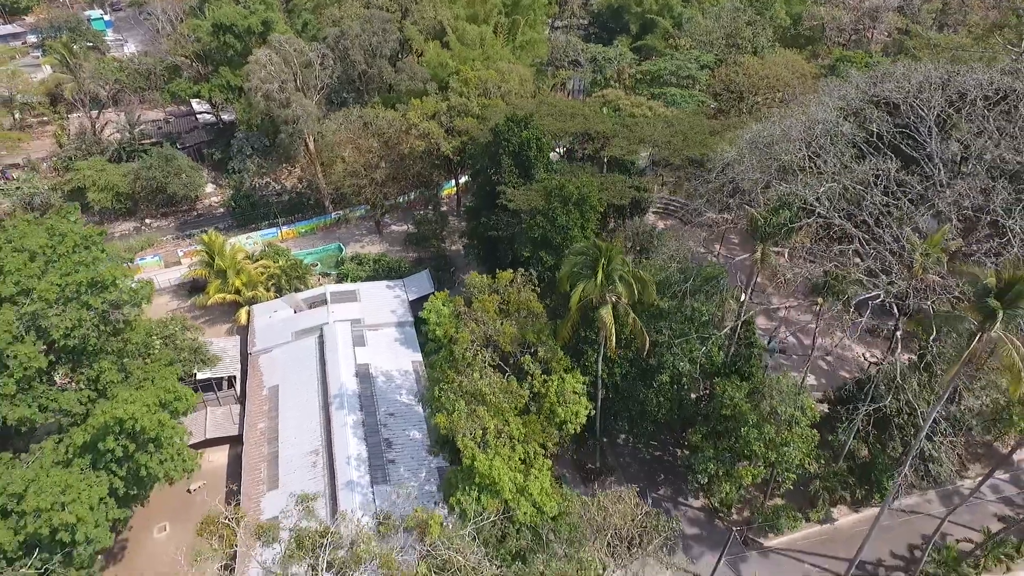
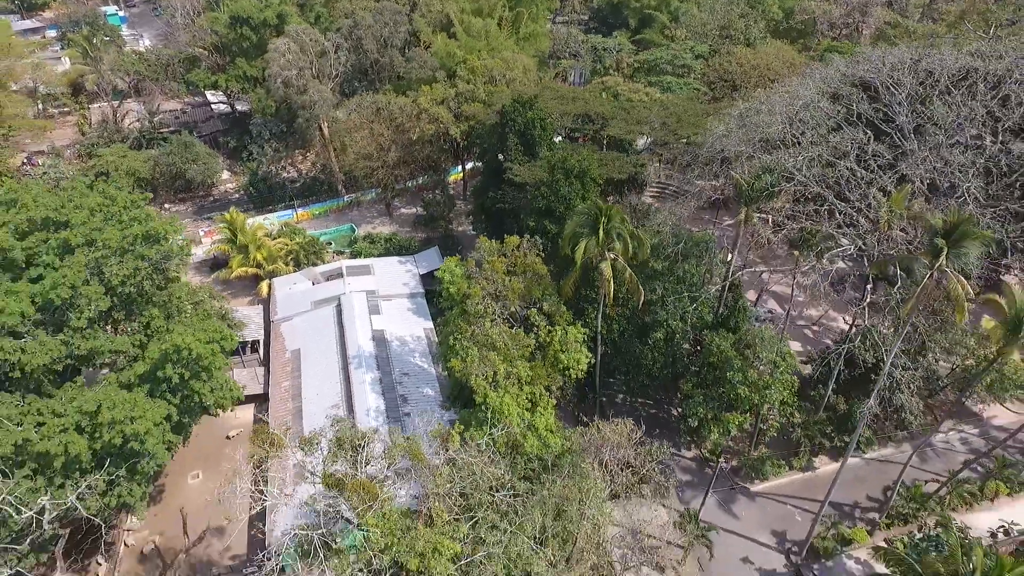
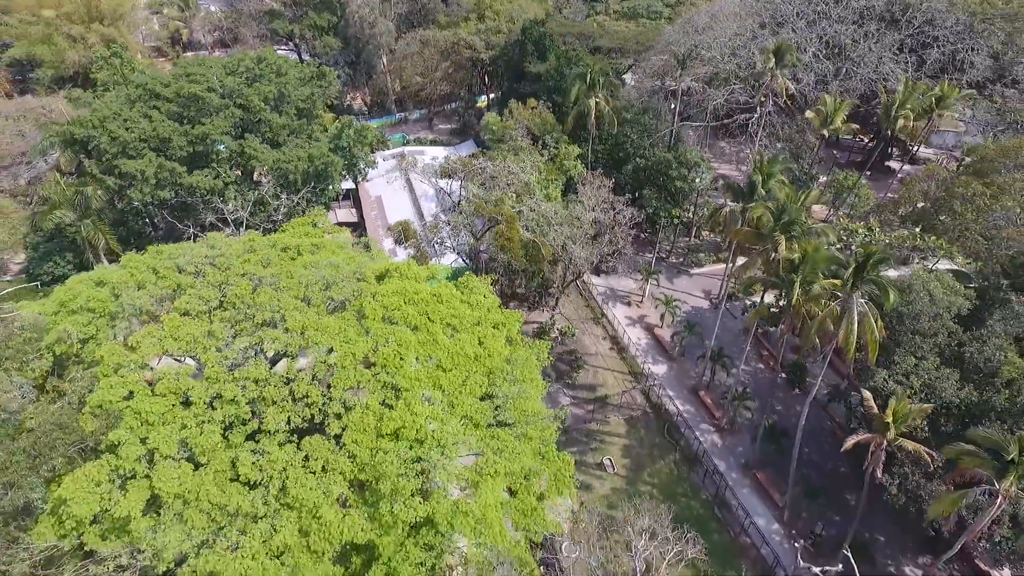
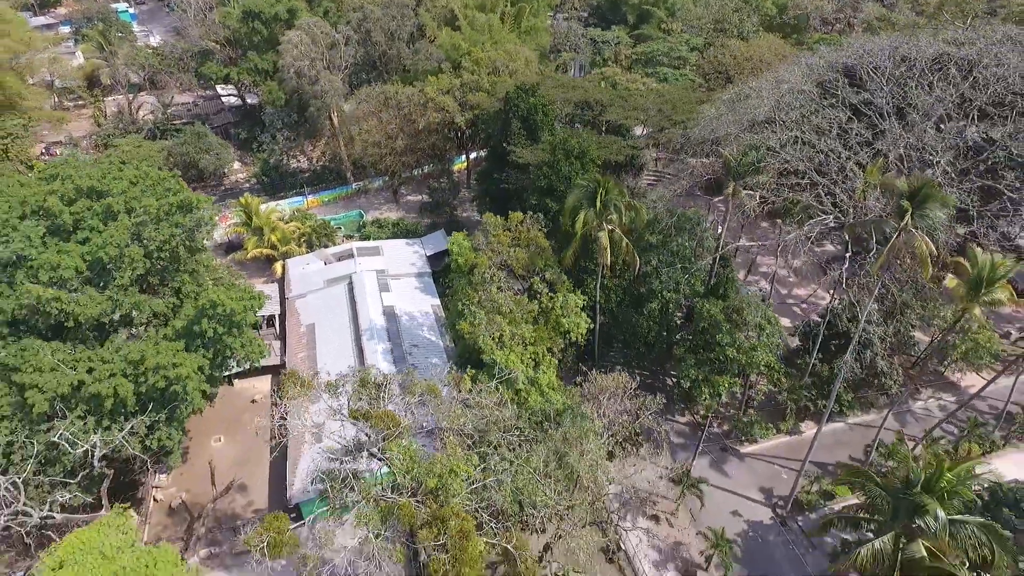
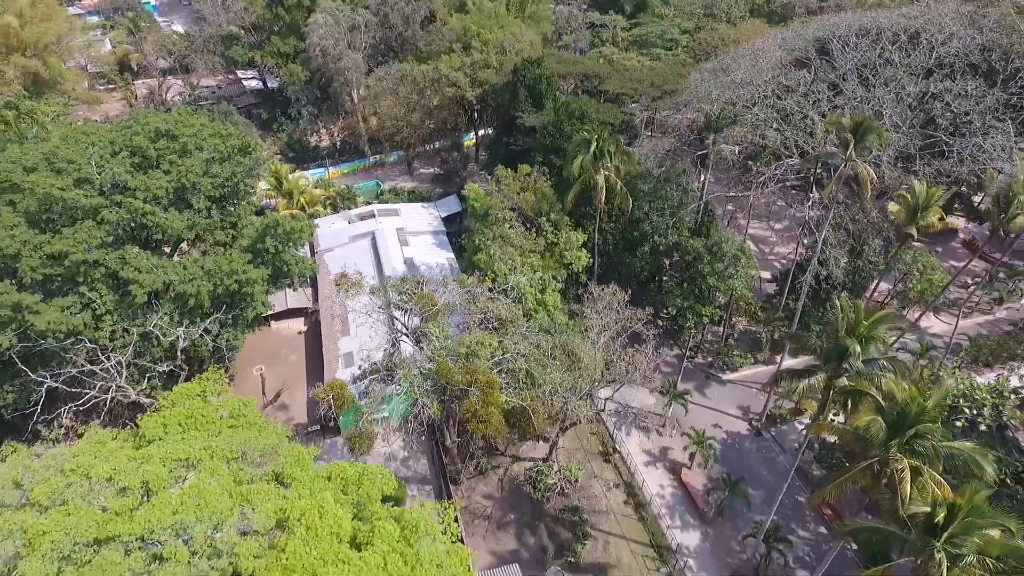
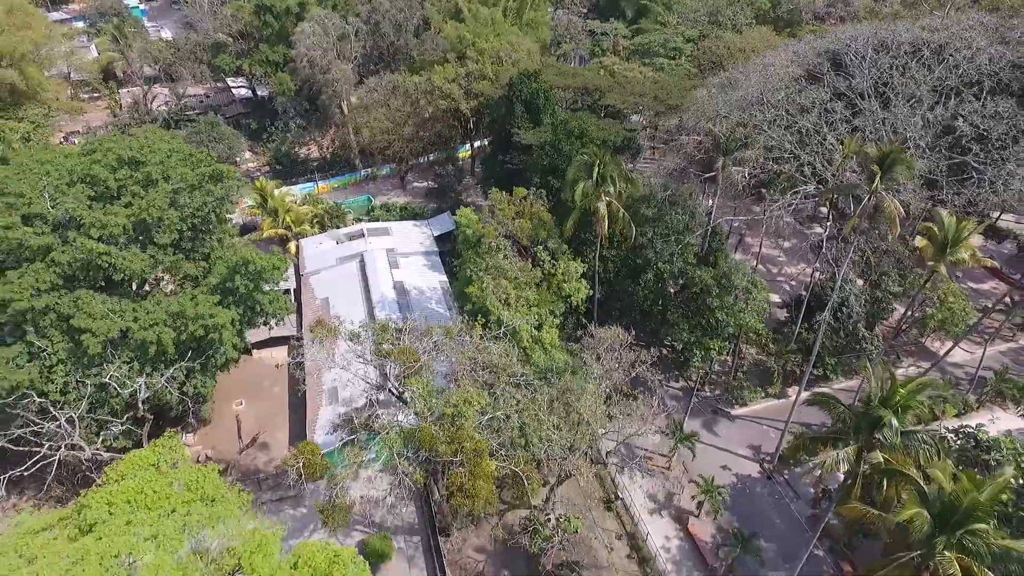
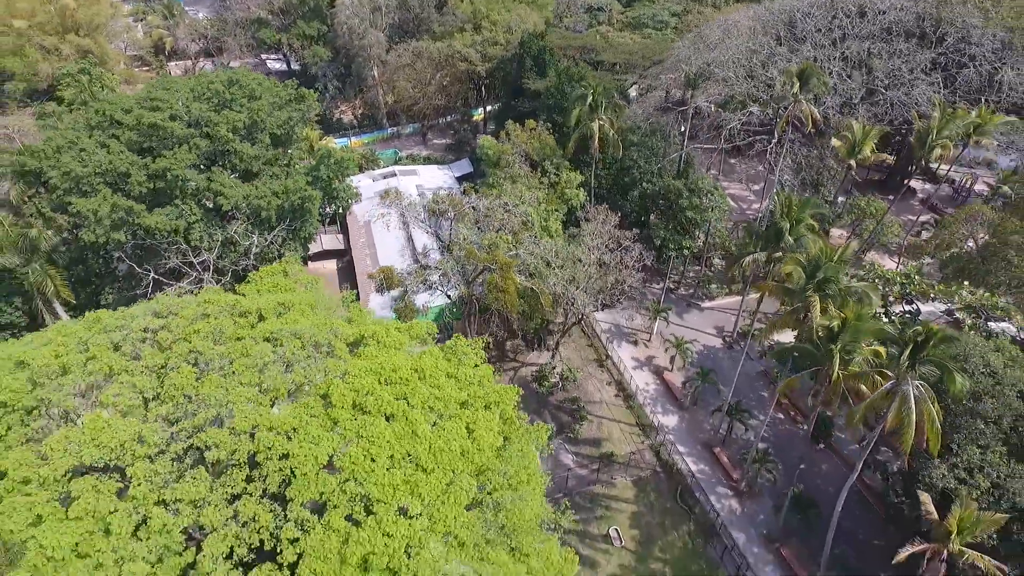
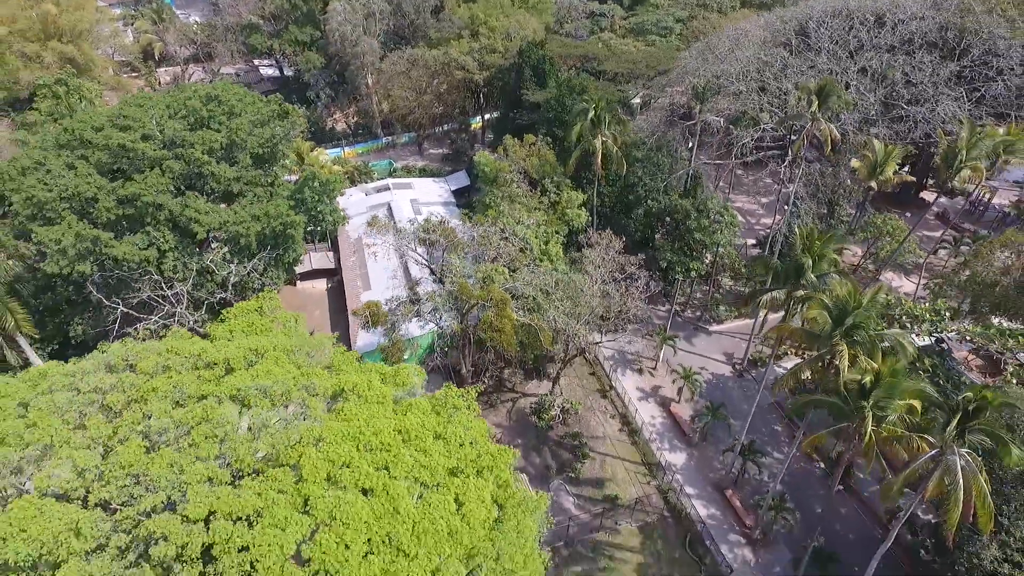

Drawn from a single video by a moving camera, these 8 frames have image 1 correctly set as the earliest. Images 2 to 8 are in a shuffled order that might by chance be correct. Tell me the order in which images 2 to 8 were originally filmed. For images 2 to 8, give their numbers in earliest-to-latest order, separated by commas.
2, 4, 6, 5, 8, 7, 3
